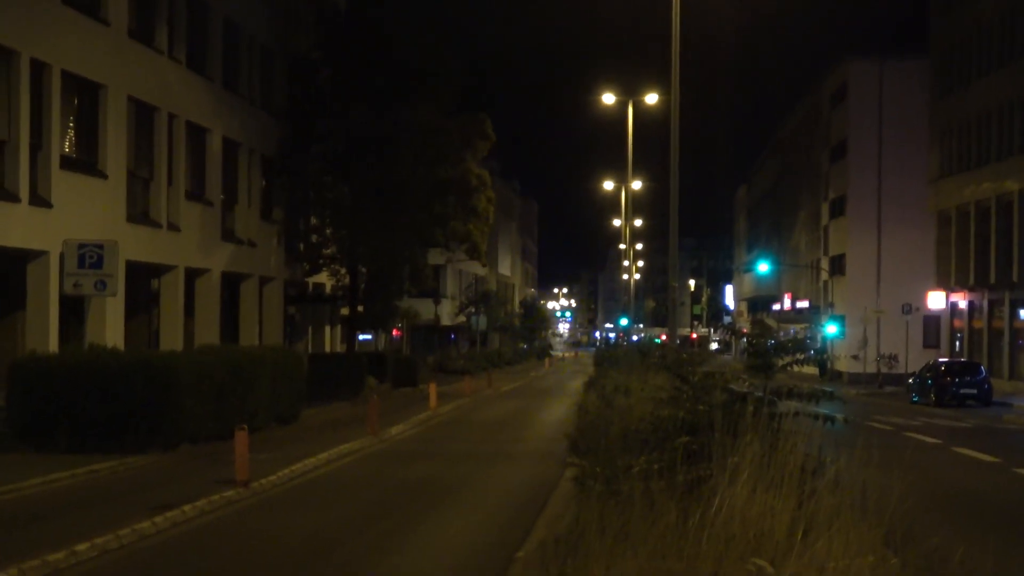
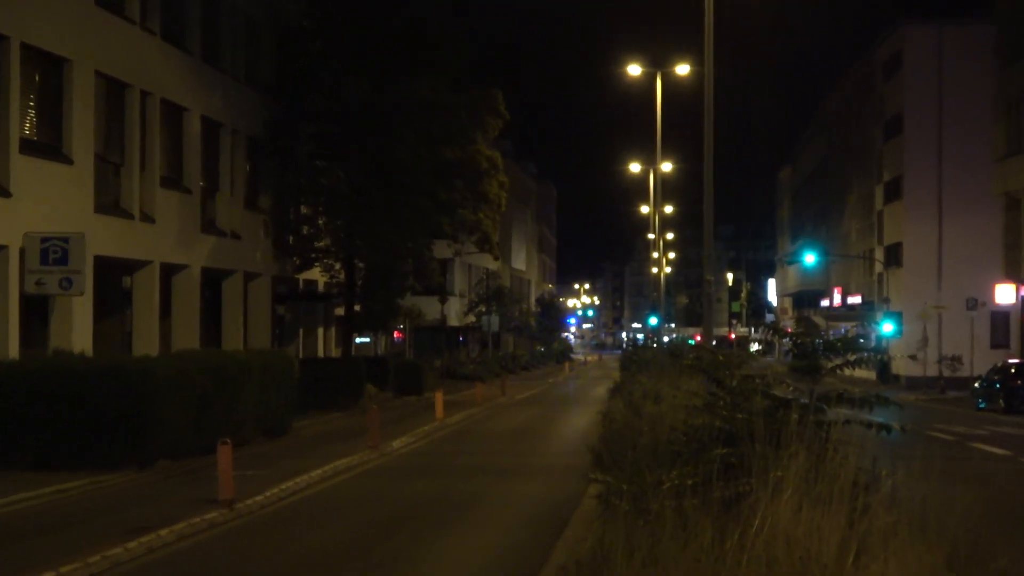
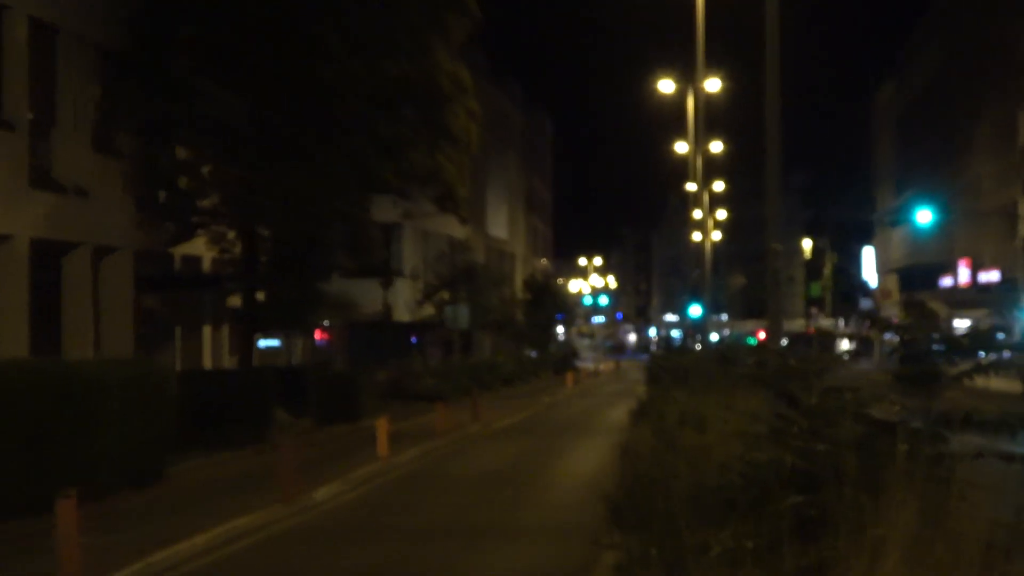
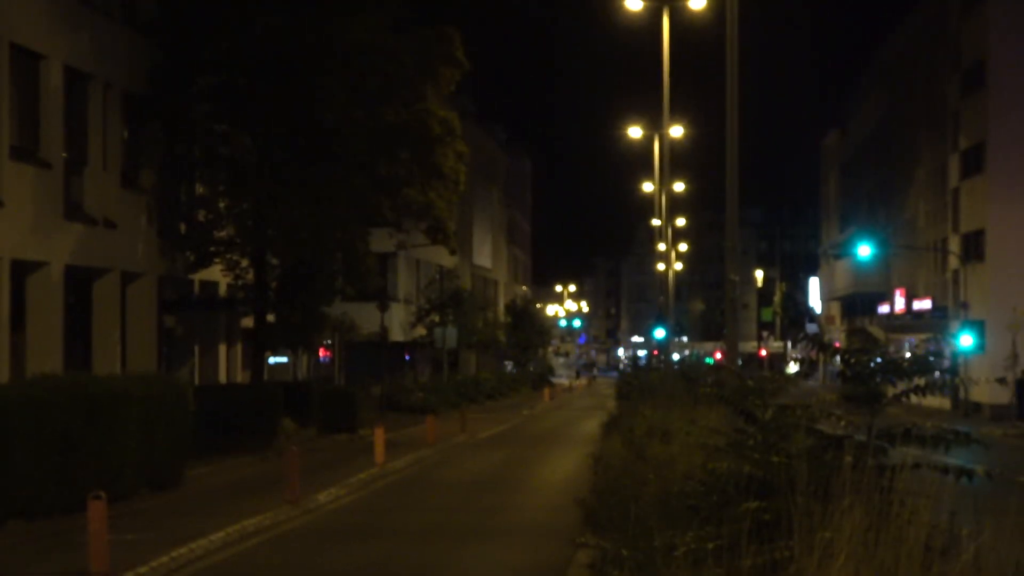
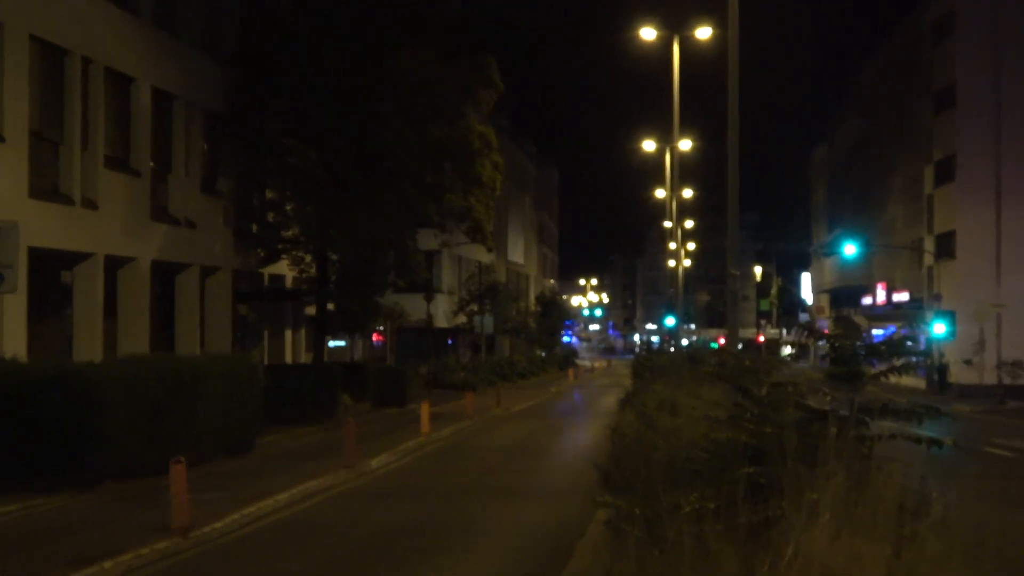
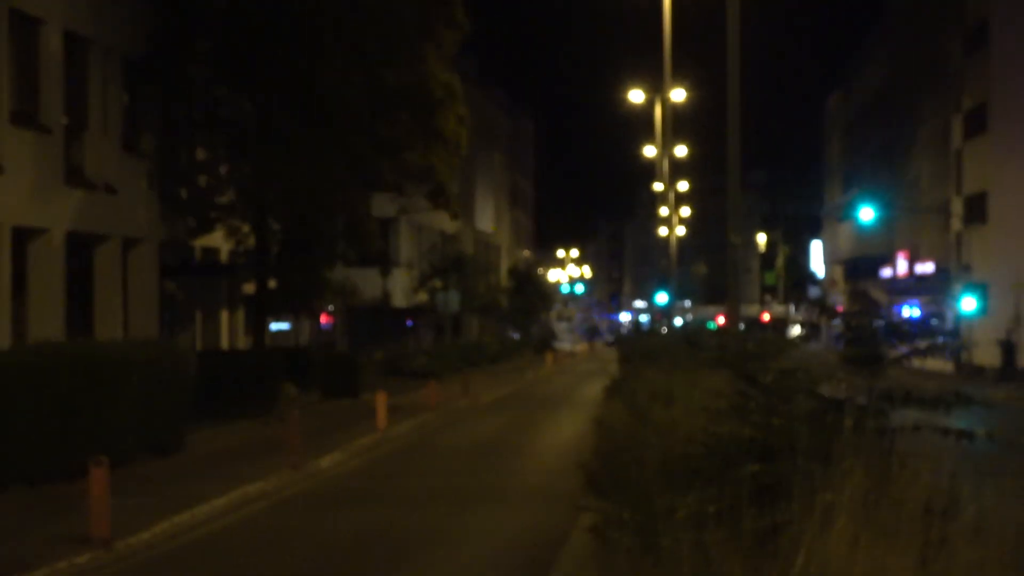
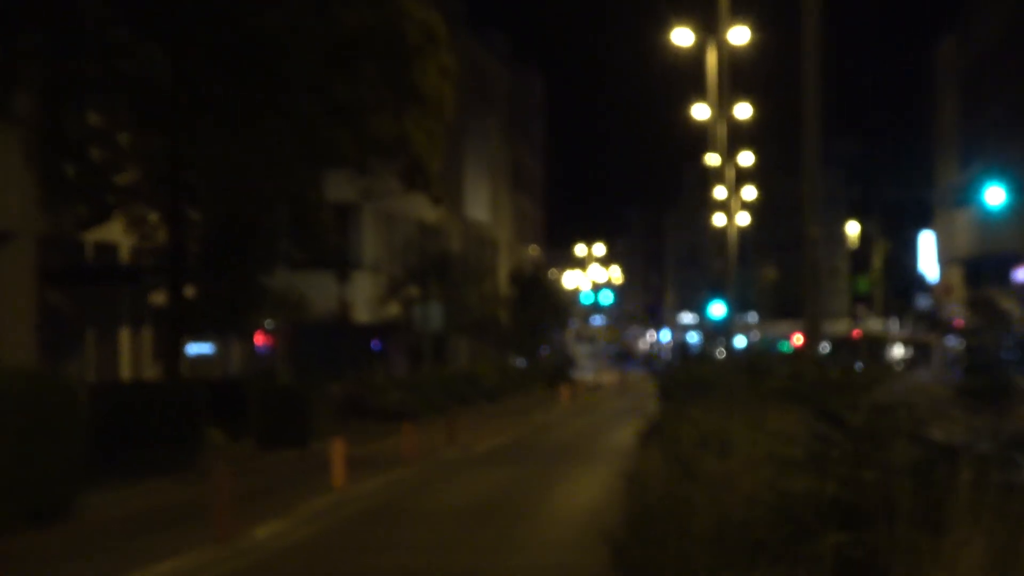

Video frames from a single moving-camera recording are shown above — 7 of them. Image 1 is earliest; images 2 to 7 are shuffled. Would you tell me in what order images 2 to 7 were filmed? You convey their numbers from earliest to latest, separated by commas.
2, 5, 3, 7, 6, 4
